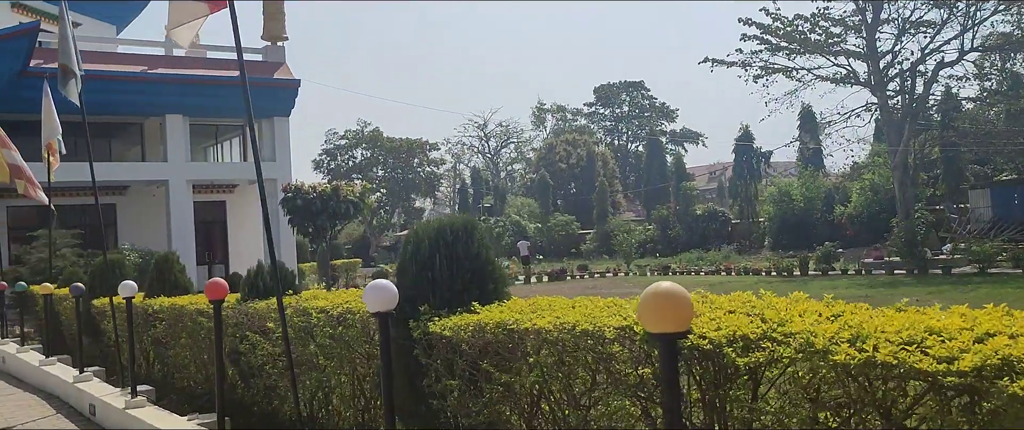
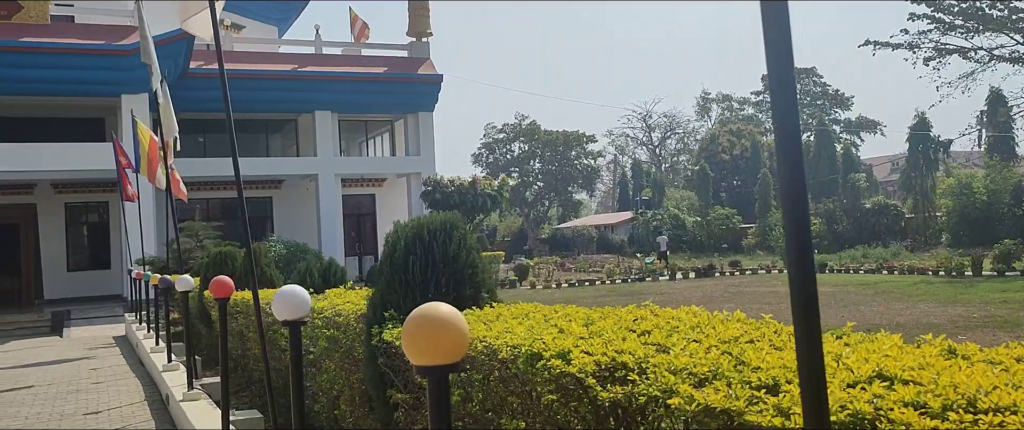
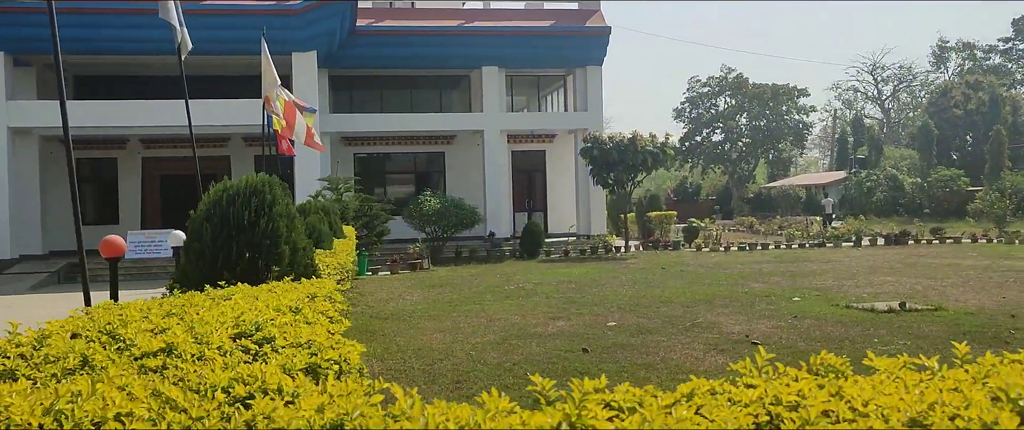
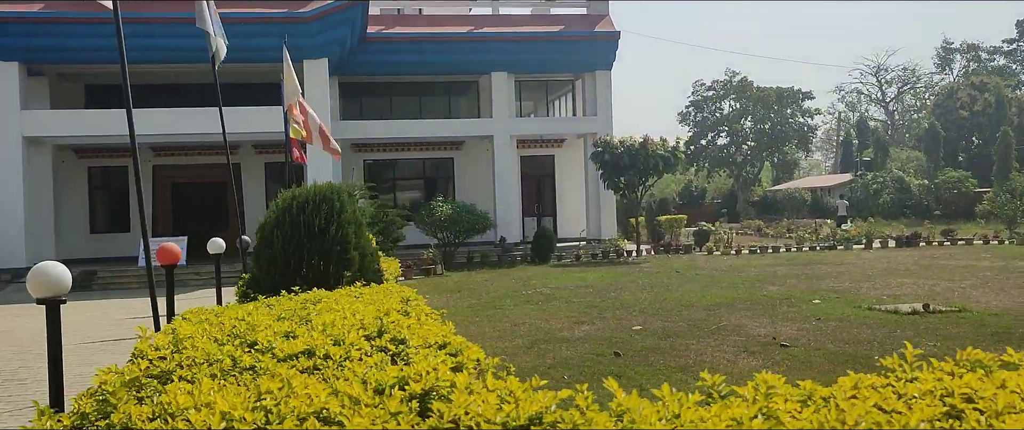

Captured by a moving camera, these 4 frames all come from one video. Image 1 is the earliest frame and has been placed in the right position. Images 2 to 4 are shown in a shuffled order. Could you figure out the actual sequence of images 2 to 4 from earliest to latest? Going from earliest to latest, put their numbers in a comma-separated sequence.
2, 4, 3
